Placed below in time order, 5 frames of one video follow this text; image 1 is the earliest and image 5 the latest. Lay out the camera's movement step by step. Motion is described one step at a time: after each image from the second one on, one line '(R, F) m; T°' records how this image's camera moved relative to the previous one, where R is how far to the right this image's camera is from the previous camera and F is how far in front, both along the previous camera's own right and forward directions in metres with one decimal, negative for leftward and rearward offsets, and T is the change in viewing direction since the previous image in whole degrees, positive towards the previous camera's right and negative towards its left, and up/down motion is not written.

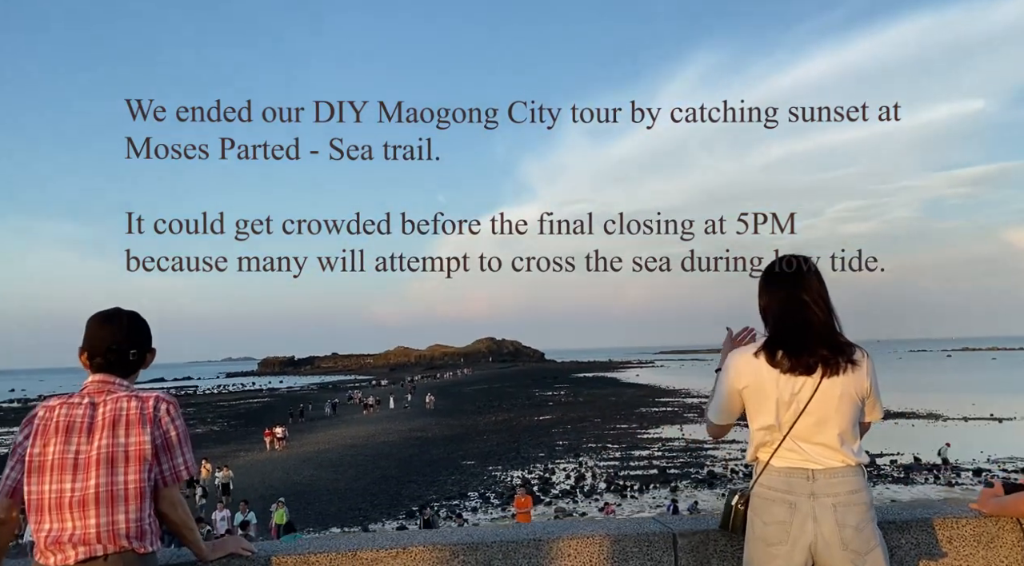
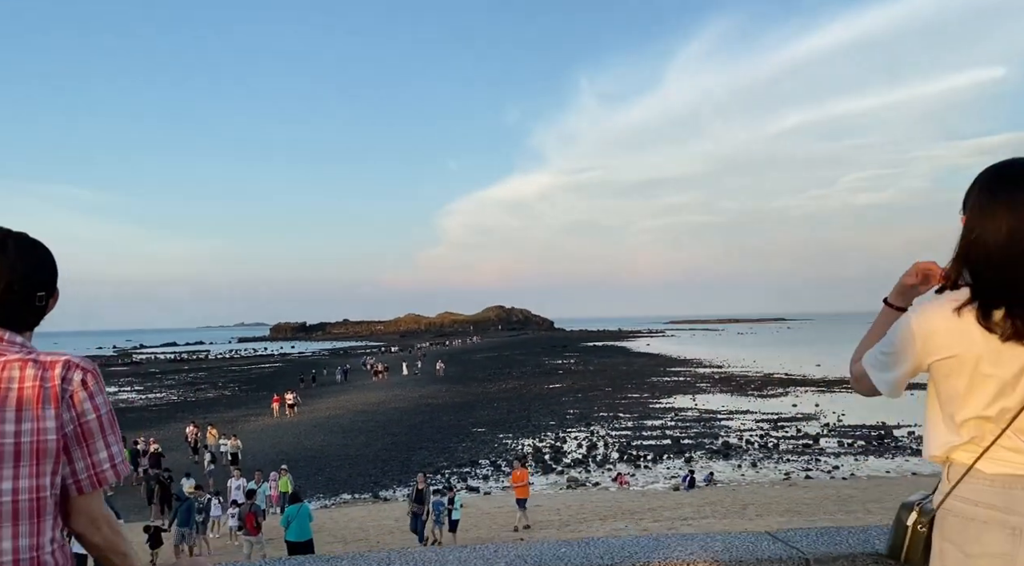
(-0.1, +0.3) m; -1°
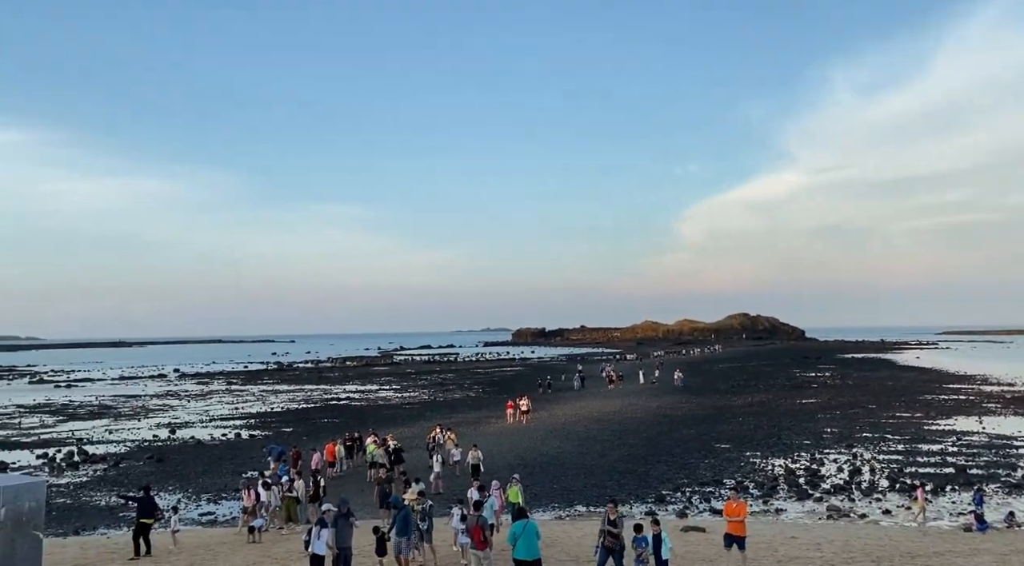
(-0.2, +1.3) m; -15°
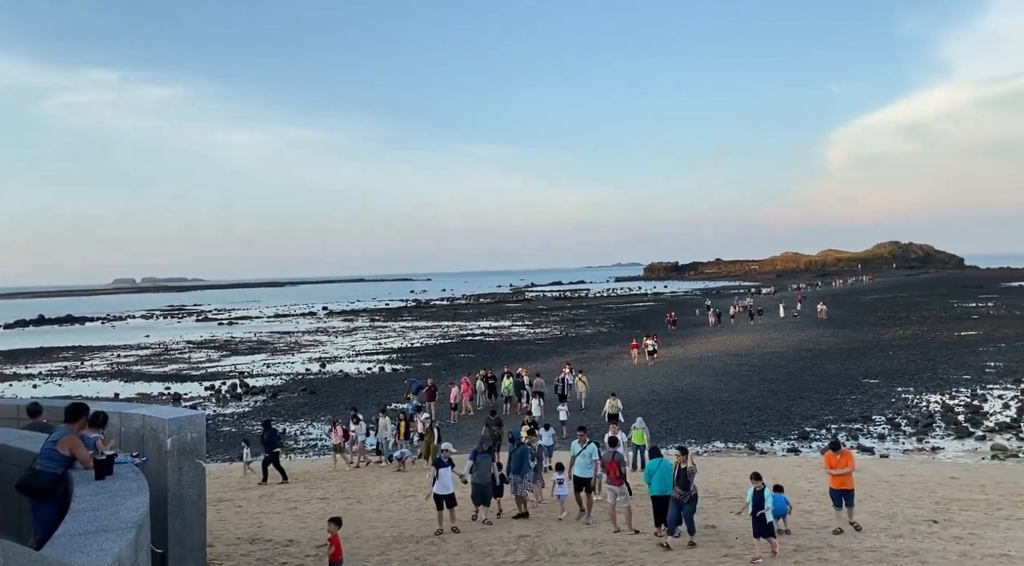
(0.0, +0.3) m; -8°
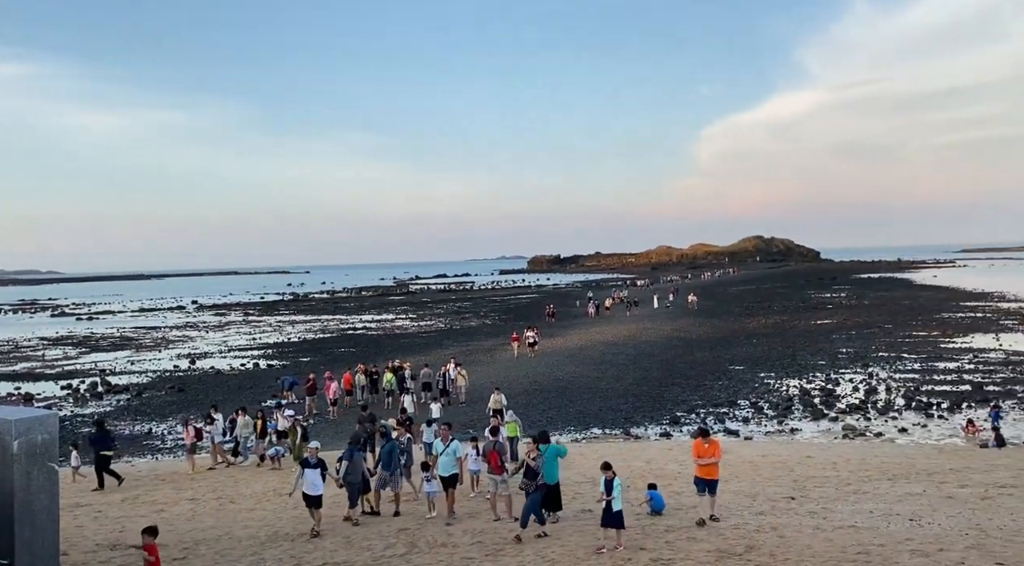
(+0.2, 0.0) m; +8°
